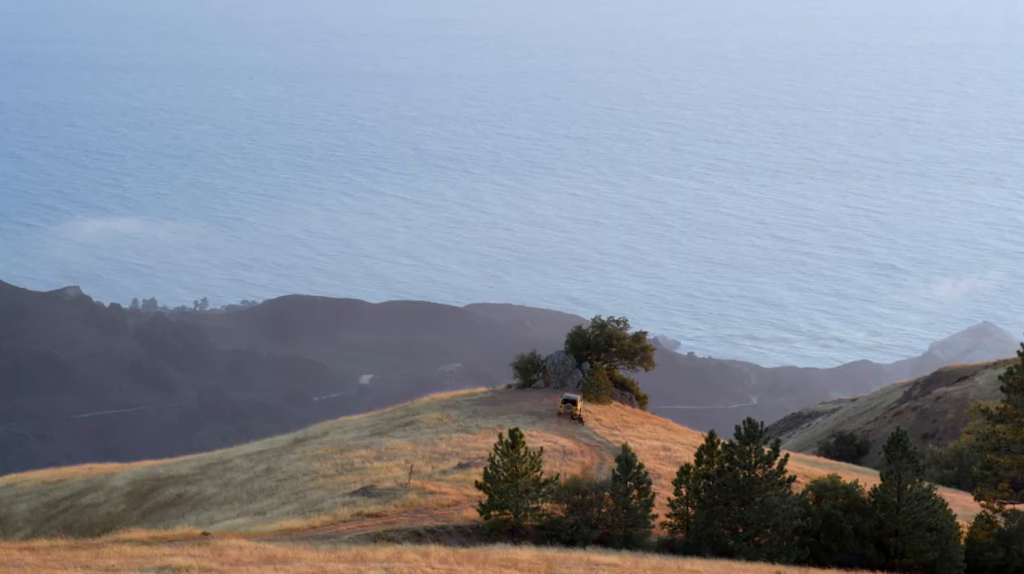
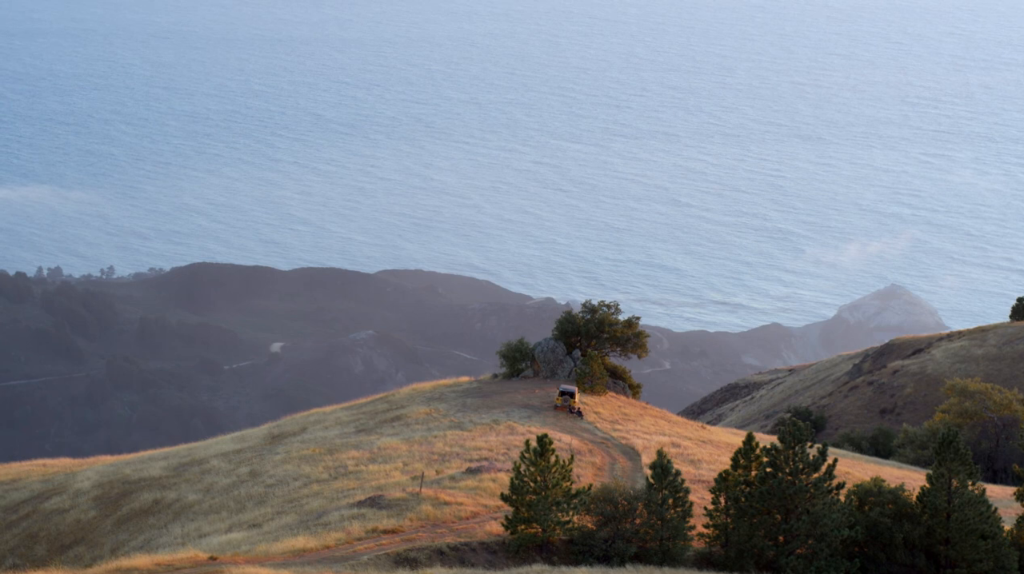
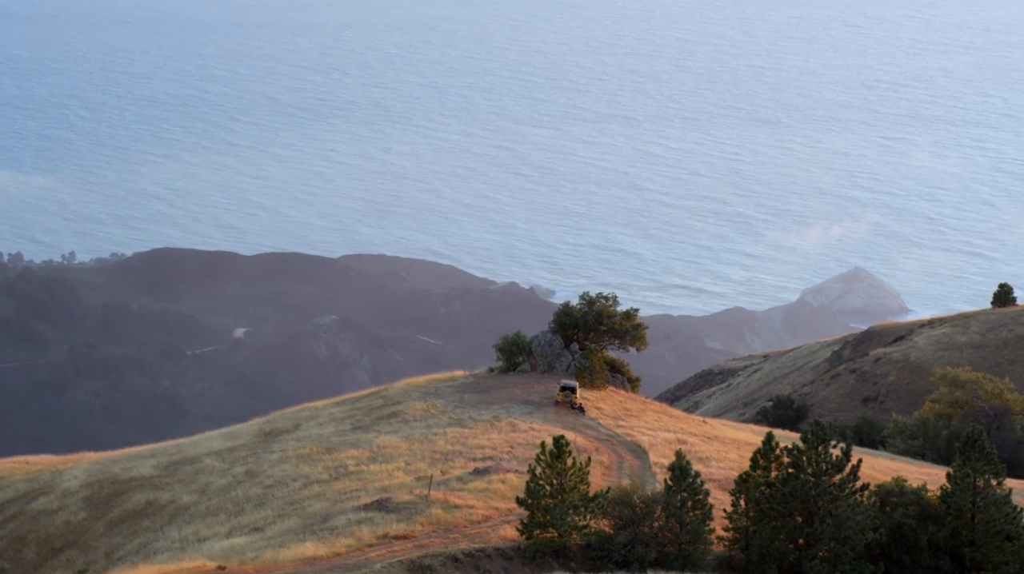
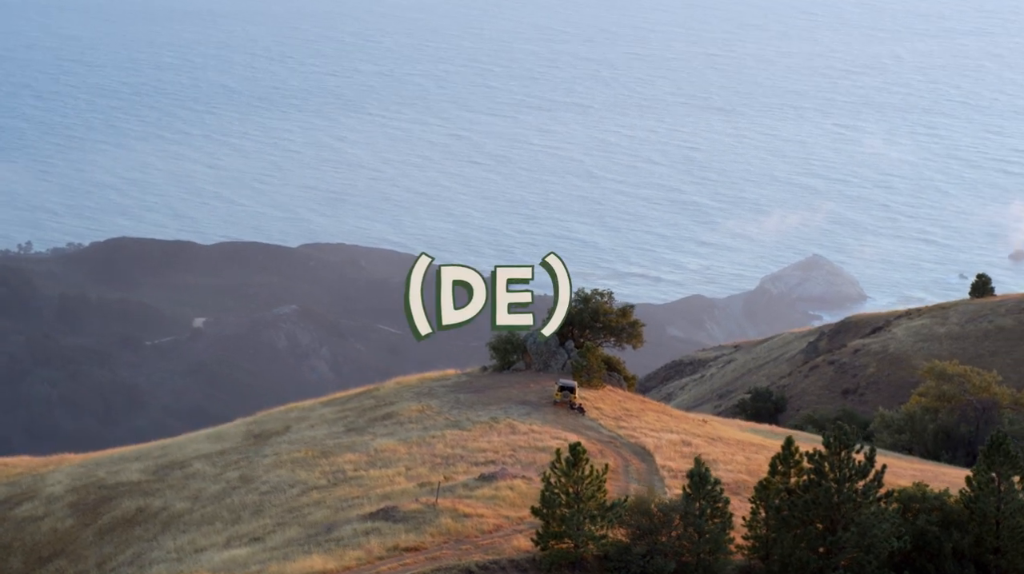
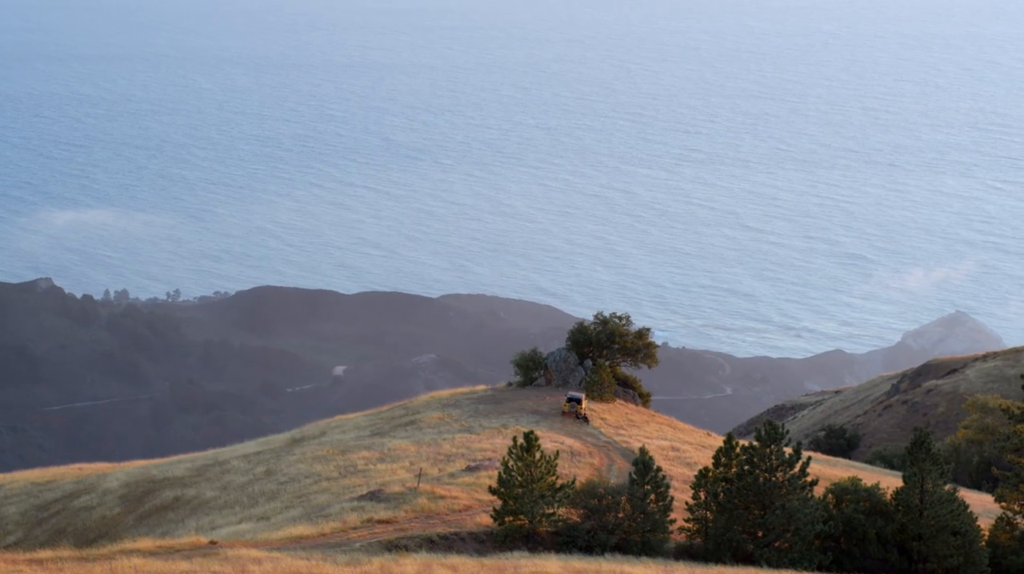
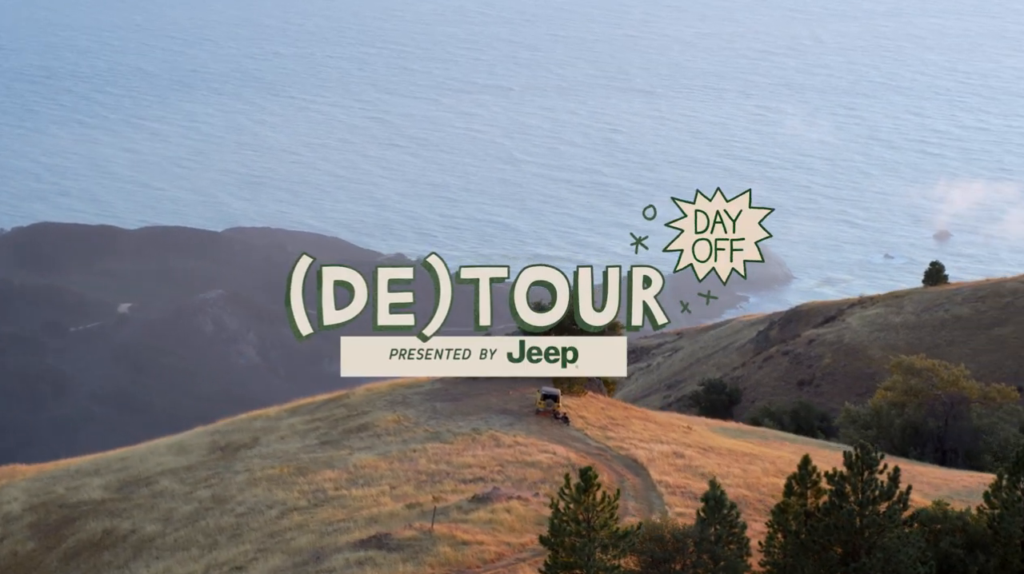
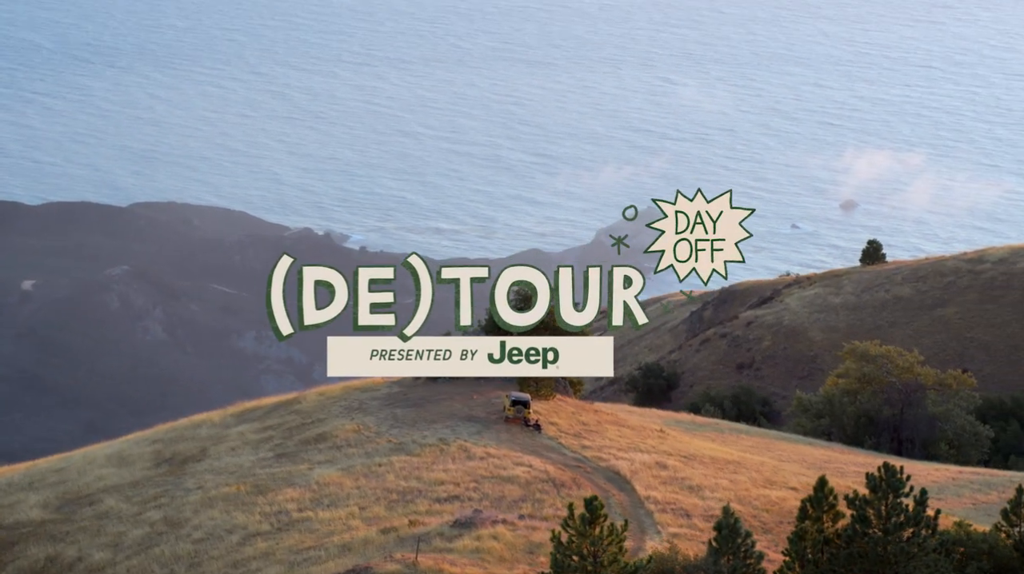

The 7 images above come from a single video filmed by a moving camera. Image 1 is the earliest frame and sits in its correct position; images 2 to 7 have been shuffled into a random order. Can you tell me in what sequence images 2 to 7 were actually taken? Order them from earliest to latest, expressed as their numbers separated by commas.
5, 2, 3, 4, 6, 7
